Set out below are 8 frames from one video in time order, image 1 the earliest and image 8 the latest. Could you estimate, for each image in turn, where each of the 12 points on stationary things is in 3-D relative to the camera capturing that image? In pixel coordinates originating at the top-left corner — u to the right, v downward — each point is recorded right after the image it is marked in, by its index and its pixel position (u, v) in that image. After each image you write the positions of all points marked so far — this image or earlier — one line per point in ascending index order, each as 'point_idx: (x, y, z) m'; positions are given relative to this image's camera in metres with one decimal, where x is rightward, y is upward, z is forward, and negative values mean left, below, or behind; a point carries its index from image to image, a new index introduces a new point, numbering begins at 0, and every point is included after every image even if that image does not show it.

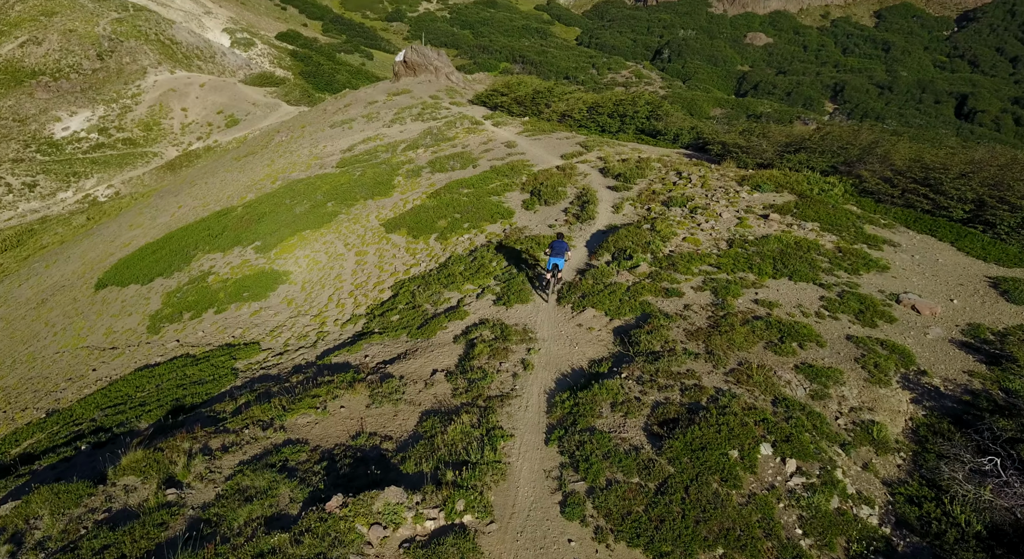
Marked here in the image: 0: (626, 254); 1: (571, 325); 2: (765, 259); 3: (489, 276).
0: (+3.7, +0.8, +17.5) m
1: (+1.6, -1.3, +15.0) m
2: (+7.3, +0.6, +15.5) m
3: (-0.8, +0.2, +19.9) m
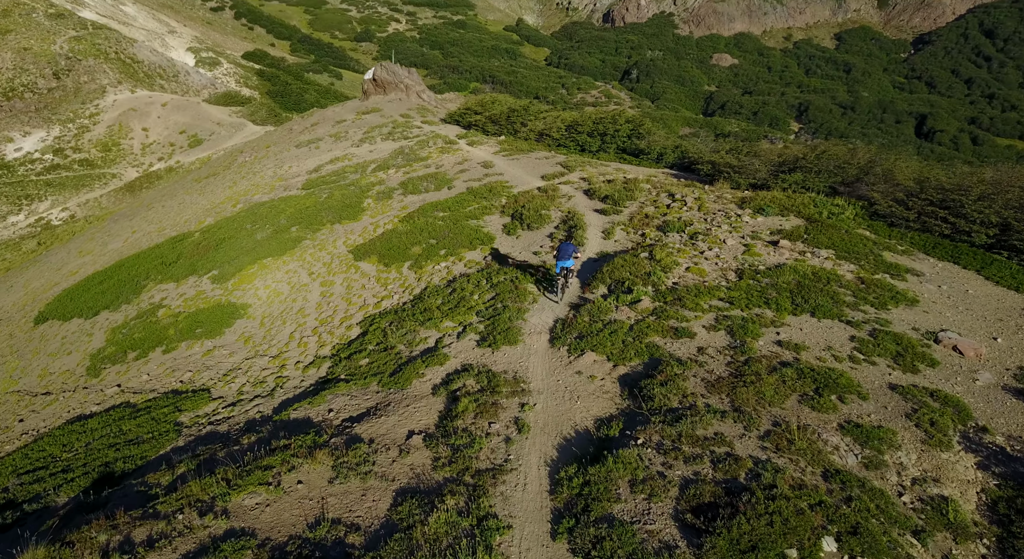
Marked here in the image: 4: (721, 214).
0: (+3.3, -0.2, +15.7) m
1: (+1.3, -2.3, +13.0) m
2: (+6.9, -0.3, +13.9) m
3: (-1.4, -1.0, +17.9) m
4: (+7.3, +2.3, +18.8) m
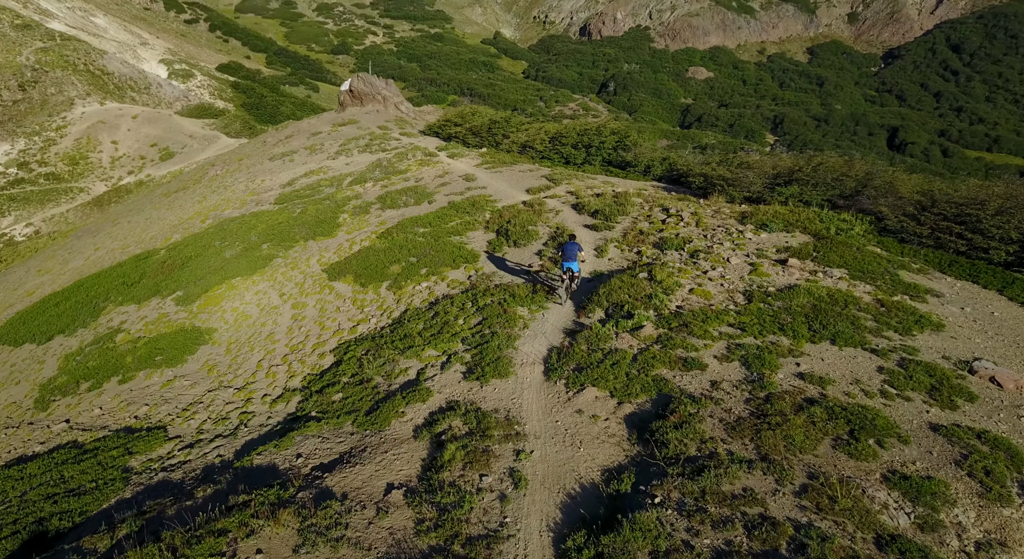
0: (+3.0, -0.8, +14.5) m
1: (+1.2, -2.9, +11.6) m
2: (+6.7, -0.9, +12.7) m
3: (-1.7, -1.8, +16.4) m
4: (+6.8, +1.6, +17.7) m
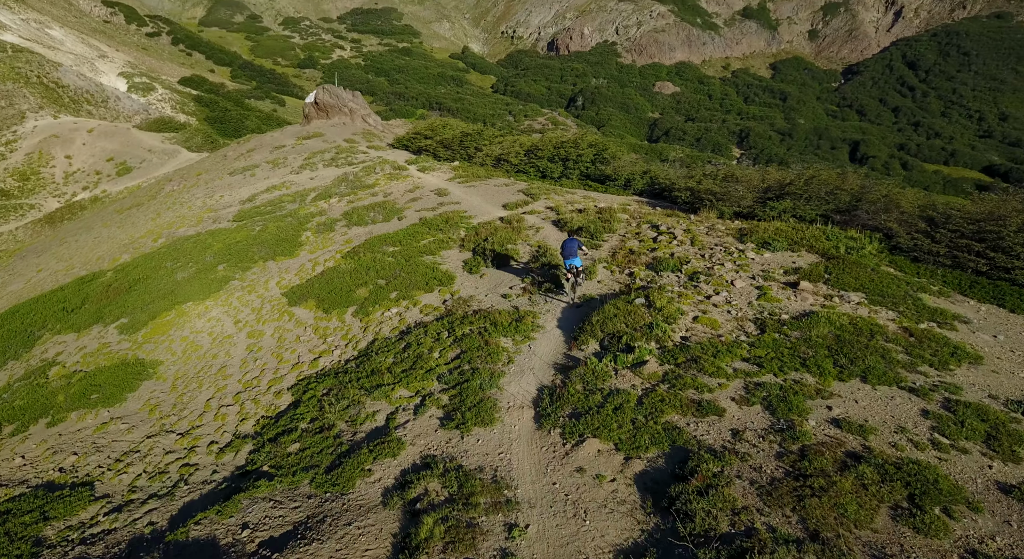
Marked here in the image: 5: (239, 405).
0: (+2.6, -1.5, +12.8) m
1: (+1.0, -3.5, +9.8) m
2: (+6.4, -1.4, +11.3) m
3: (-2.2, -2.6, +14.5) m
4: (+6.2, +0.9, +16.3) m
5: (-9.2, -4.2, +18.2) m
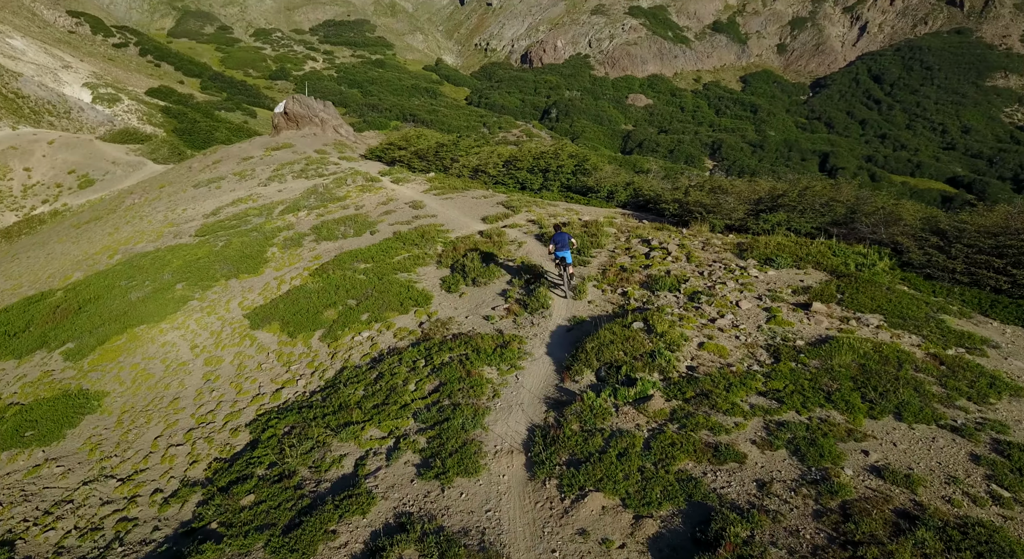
0: (+2.3, -2.0, +11.4) m
1: (+0.8, -3.9, +8.3) m
2: (+6.1, -1.9, +10.1) m
3: (-2.6, -3.1, +12.9) m
4: (+5.8, +0.4, +15.1) m
5: (-9.7, -5.0, +16.3) m
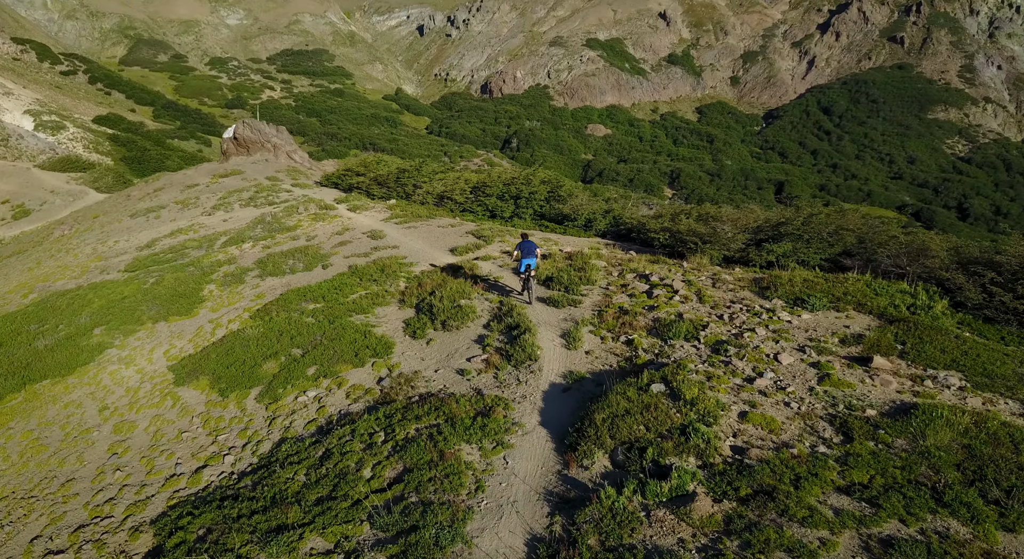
0: (+2.2, -2.9, +8.6) m
1: (+0.9, -4.7, +5.4) m
2: (+6.1, -2.7, +7.6) m
3: (-2.8, -4.2, +9.7) m
4: (+5.3, -0.7, +12.7) m
5: (-10.1, -6.2, +12.5) m
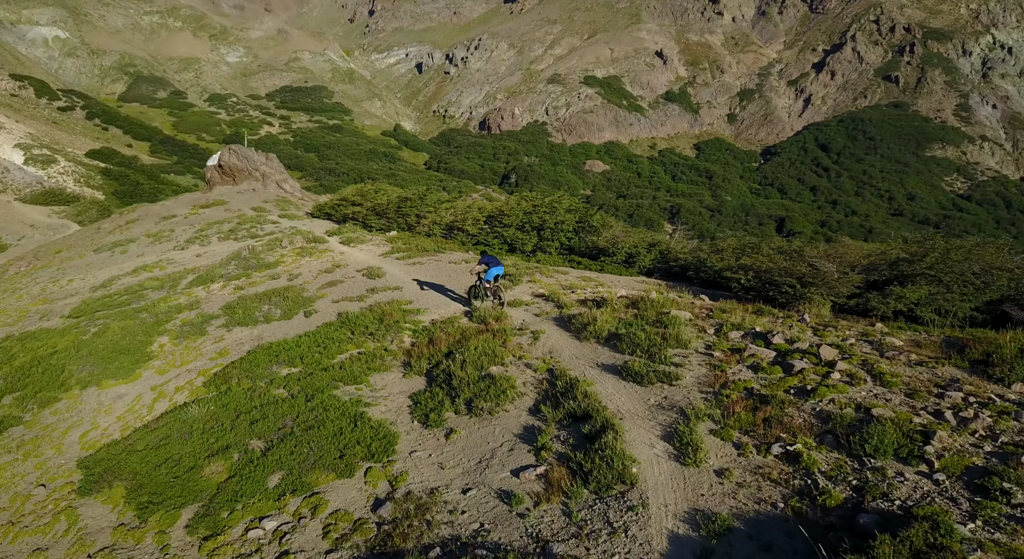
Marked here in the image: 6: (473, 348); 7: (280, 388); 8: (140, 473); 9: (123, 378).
0: (+3.4, -3.7, +3.5) m
1: (+2.2, -5.3, +0.1) m
2: (+7.4, -3.4, +2.5) m
3: (-1.5, -5.0, +4.4) m
4: (+6.6, -1.7, +7.7) m
5: (-8.9, -7.3, +7.0) m
6: (-1.2, -1.8, +13.8) m
7: (-6.3, -2.8, +14.7) m
8: (-8.8, -4.5, +12.9) m
9: (-13.2, -3.4, +18.4) m
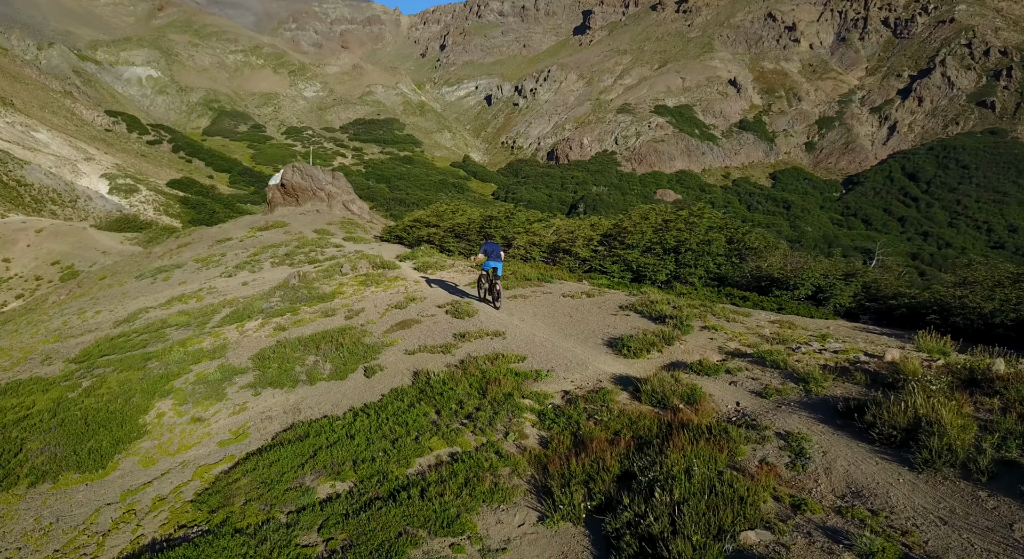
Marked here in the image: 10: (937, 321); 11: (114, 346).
0: (+5.3, -3.8, -3.8) m
1: (+3.8, -5.2, -7.2) m
2: (+9.2, -3.5, -5.3) m
3: (+0.5, -5.2, -2.5) m
4: (+9.0, -2.2, +0.1) m
5: (-6.5, -7.5, +0.8) m
6: (+2.0, -2.5, +7.0) m
7: (-3.0, -3.6, +8.4) m
8: (-5.8, -5.1, +6.8) m
9: (-9.5, -4.3, +12.8) m
10: (+10.5, -0.9, +12.3) m
11: (-14.1, -2.3, +19.9) m
